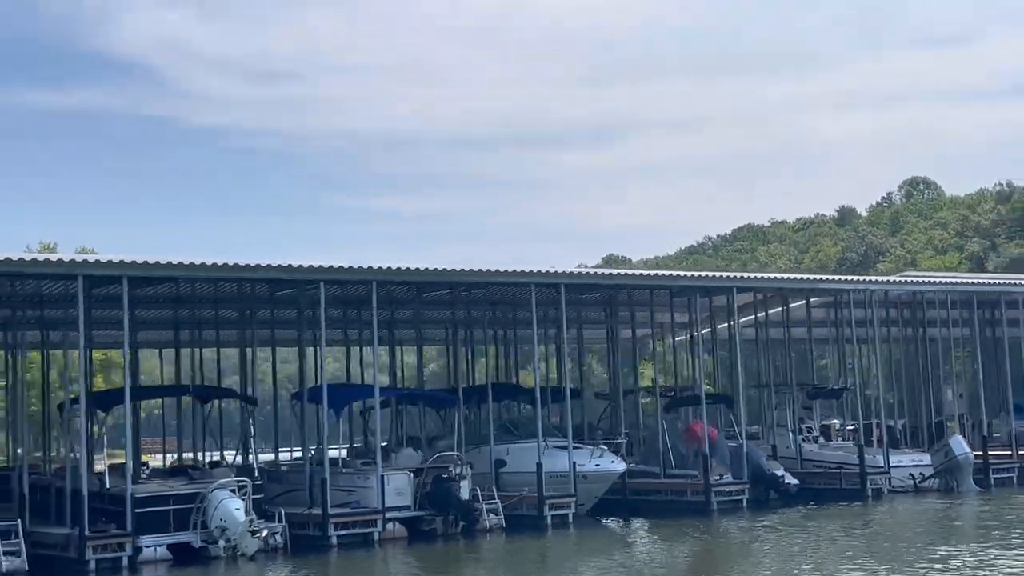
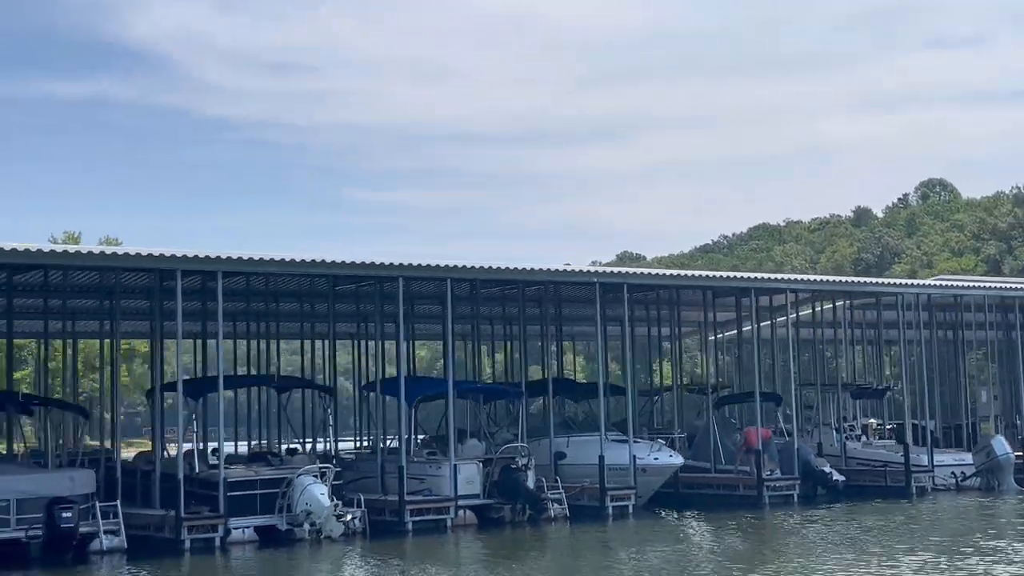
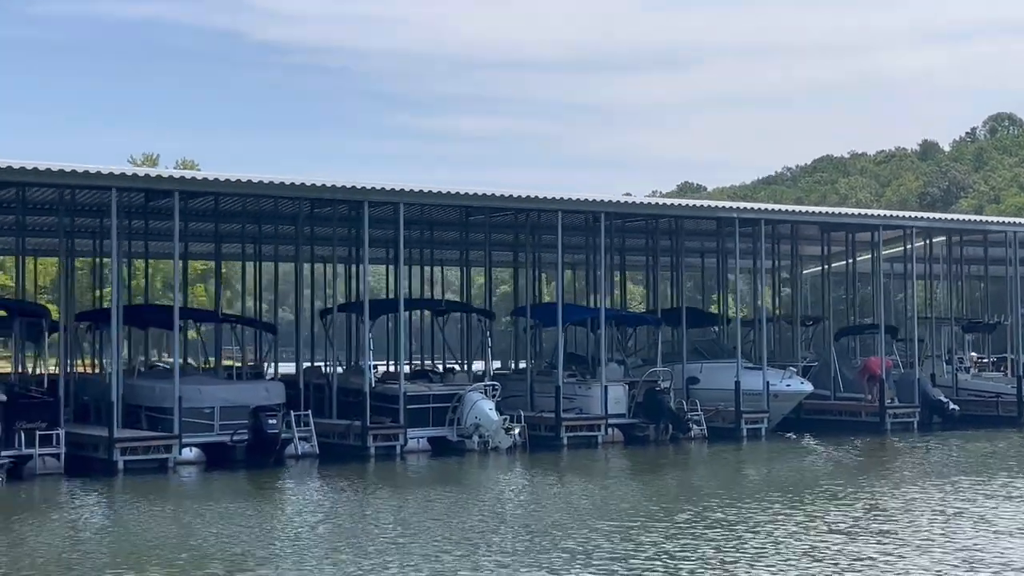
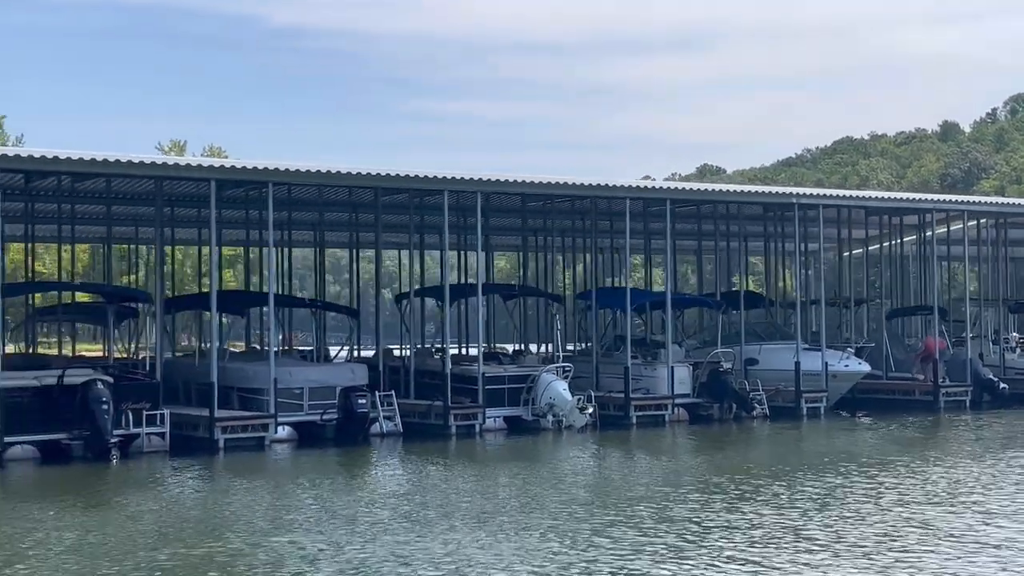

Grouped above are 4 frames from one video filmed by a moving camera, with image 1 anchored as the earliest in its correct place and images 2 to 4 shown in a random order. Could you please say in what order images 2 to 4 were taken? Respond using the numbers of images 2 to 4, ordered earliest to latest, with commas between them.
2, 3, 4
